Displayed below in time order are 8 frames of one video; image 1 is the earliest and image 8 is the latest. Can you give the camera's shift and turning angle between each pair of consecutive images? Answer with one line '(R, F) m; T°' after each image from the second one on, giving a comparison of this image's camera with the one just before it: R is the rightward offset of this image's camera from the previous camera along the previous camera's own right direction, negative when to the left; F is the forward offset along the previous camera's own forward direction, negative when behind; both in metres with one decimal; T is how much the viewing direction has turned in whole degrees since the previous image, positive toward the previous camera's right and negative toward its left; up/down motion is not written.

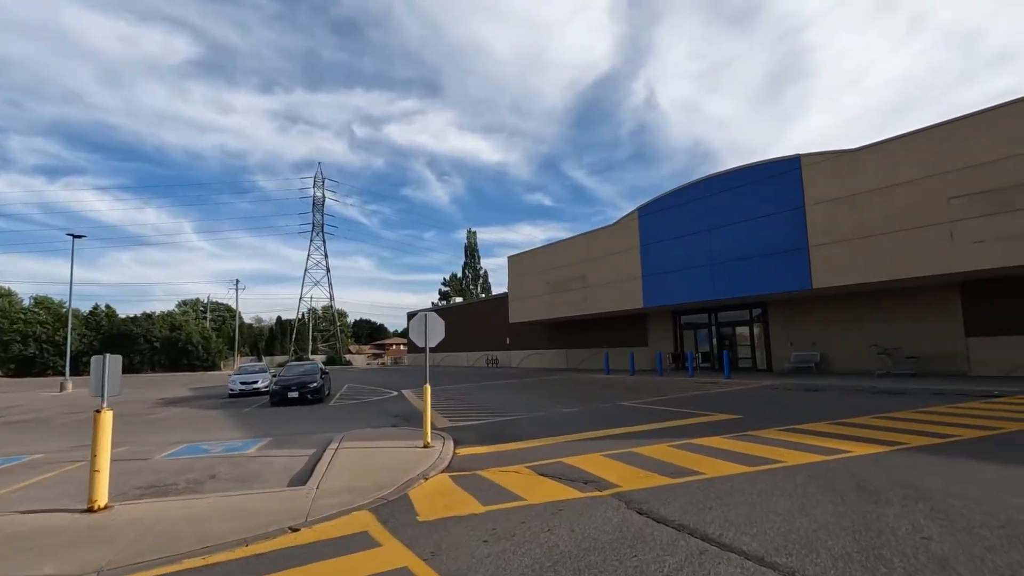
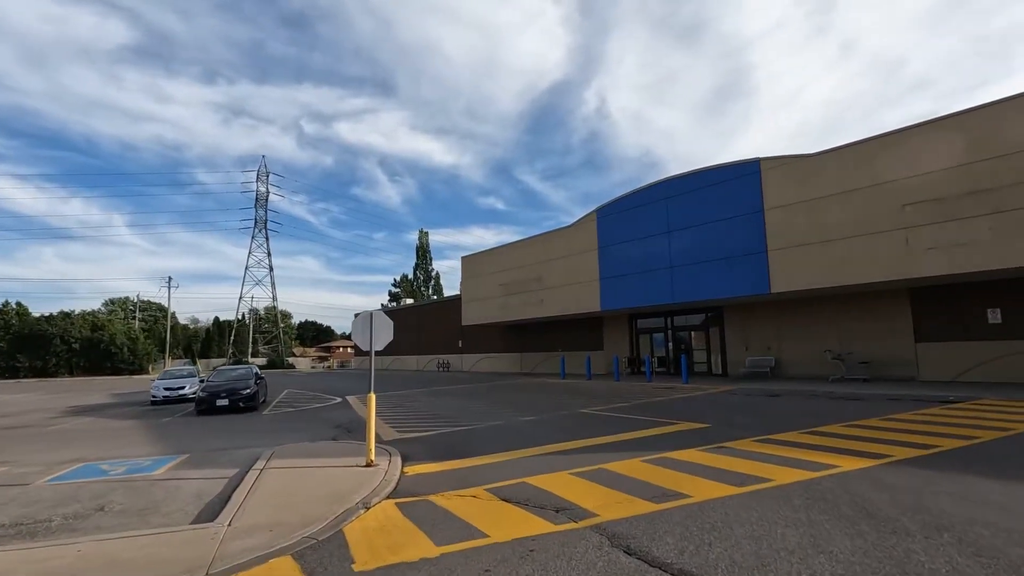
(-0.1, +1.0) m; +5°
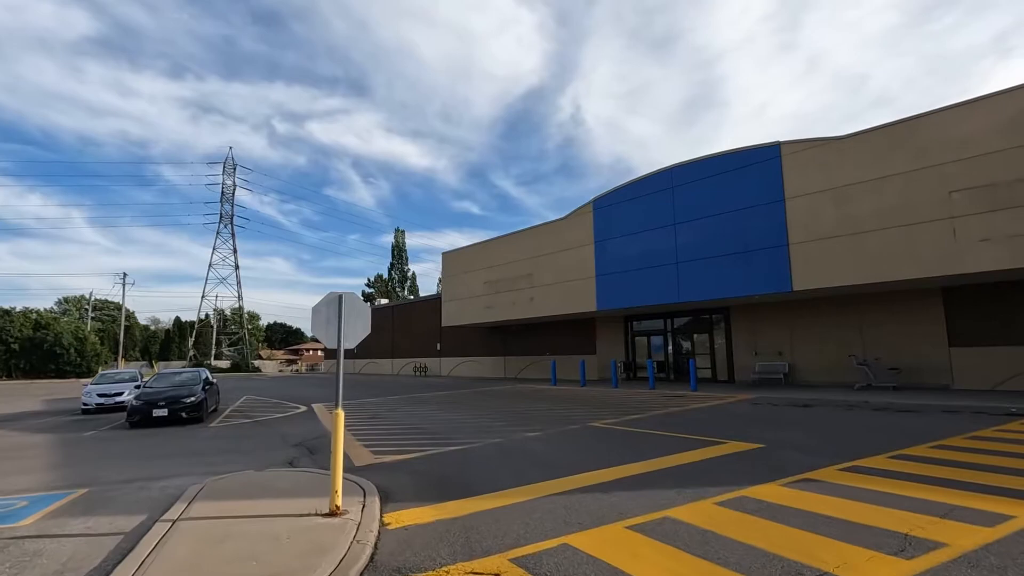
(-0.6, +2.4) m; +3°
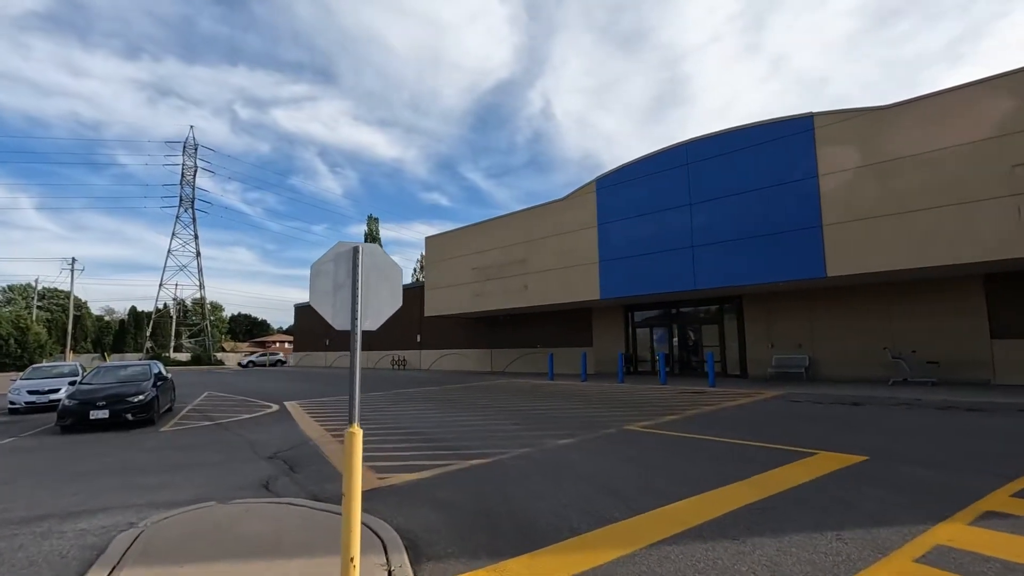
(-1.0, +2.1) m; +3°
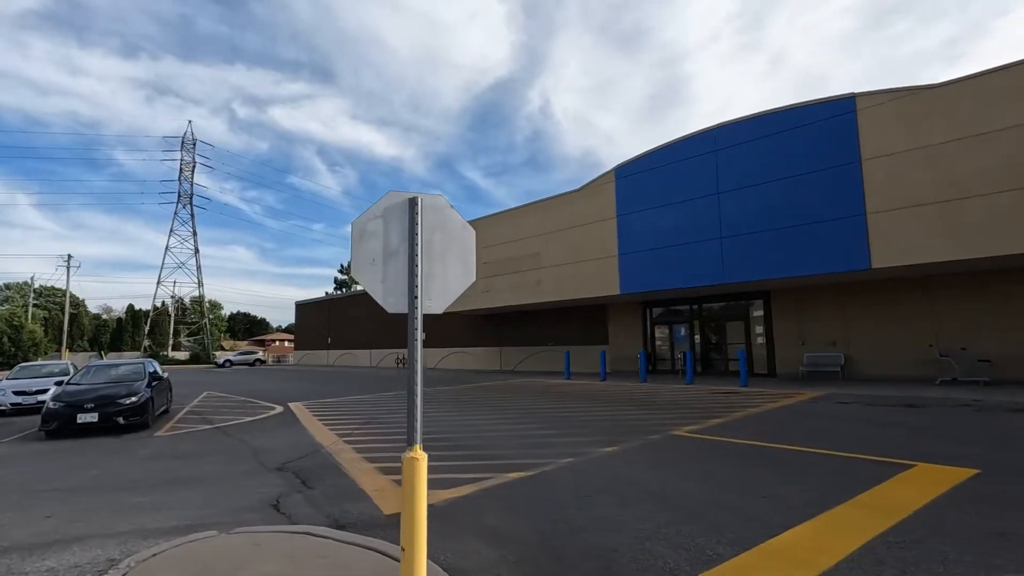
(-0.6, +1.1) m; 0°
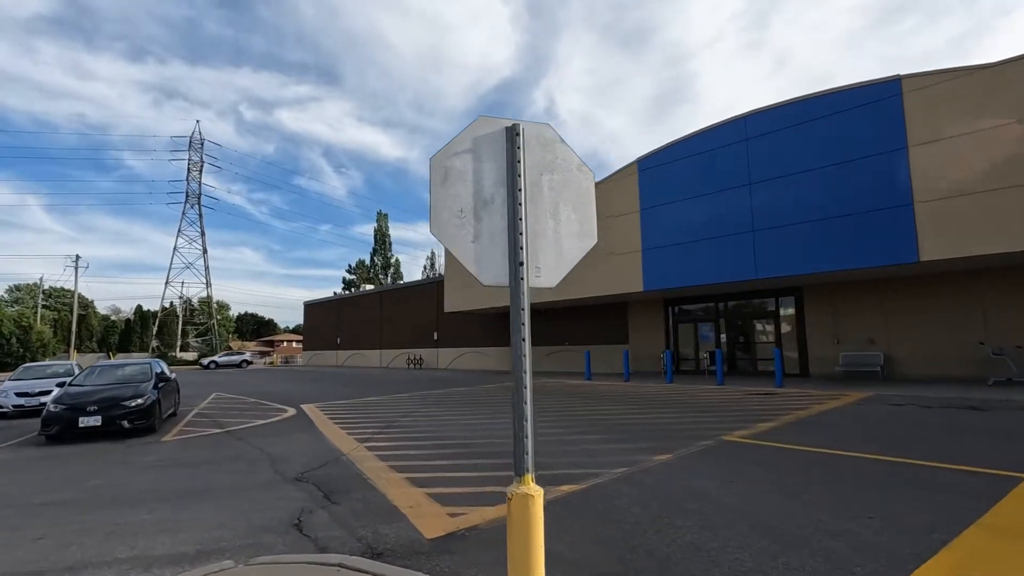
(-0.5, +0.8) m; -1°
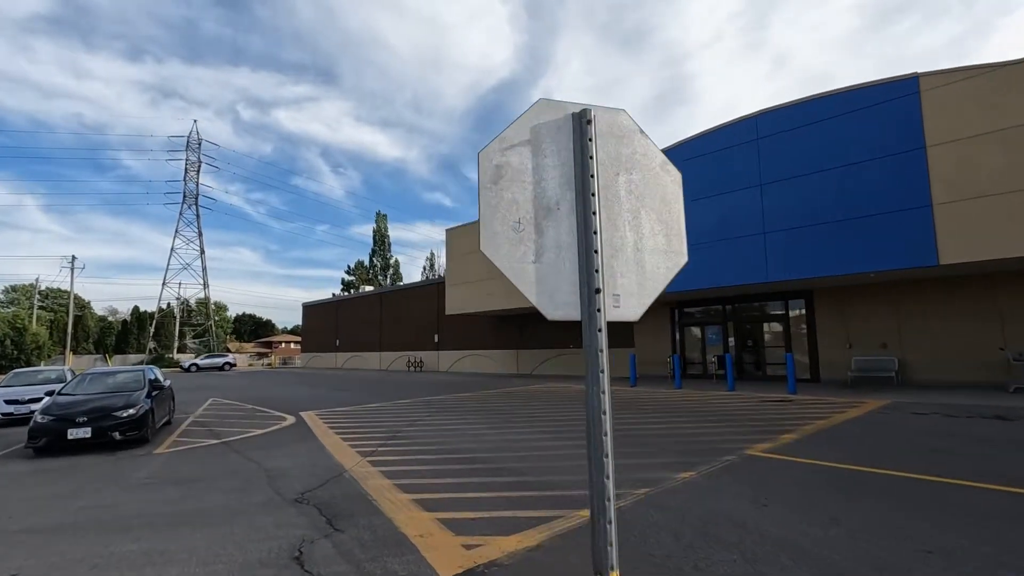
(-0.2, +0.4) m; 0°
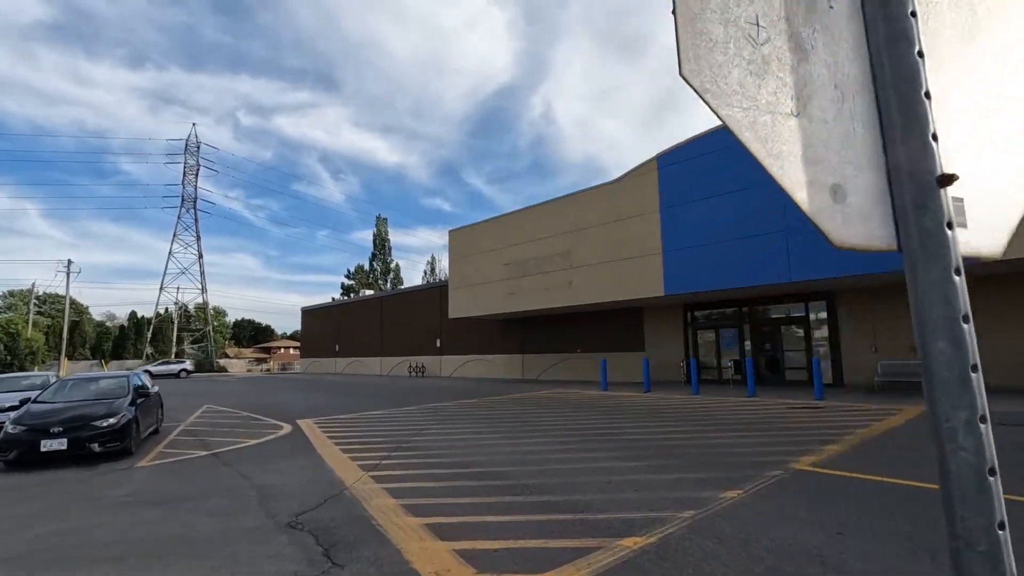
(-0.3, +0.8) m; 0°
